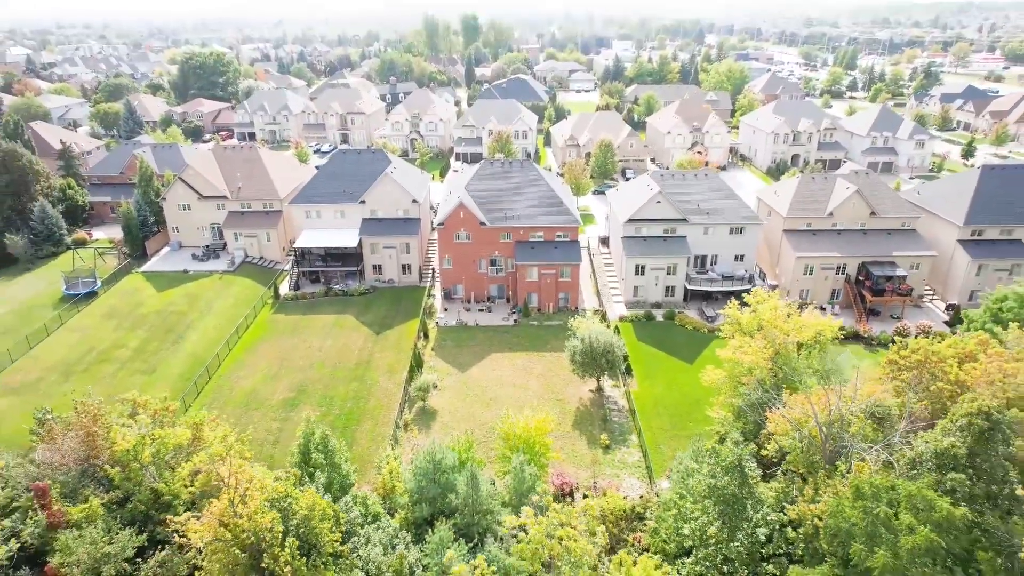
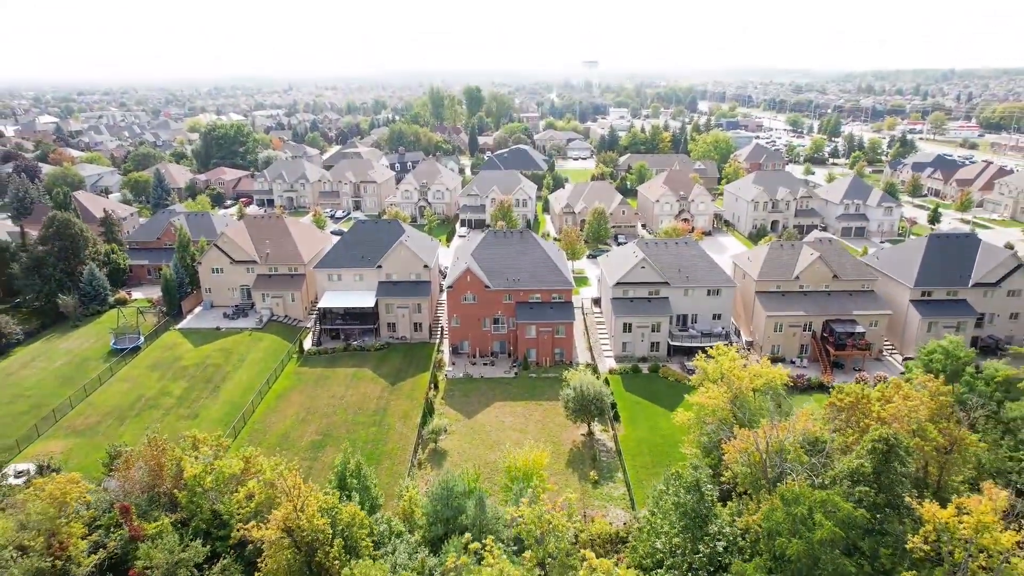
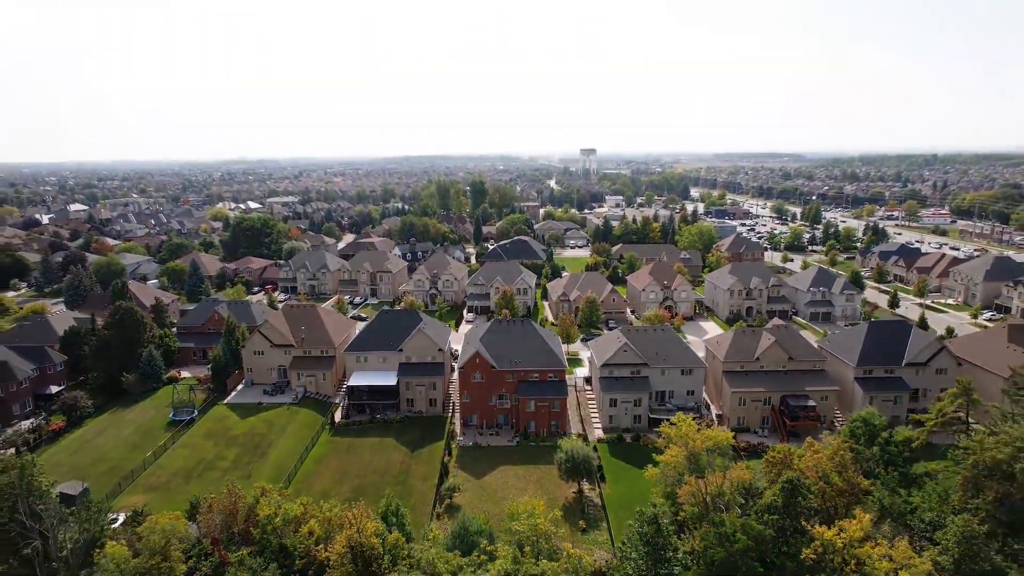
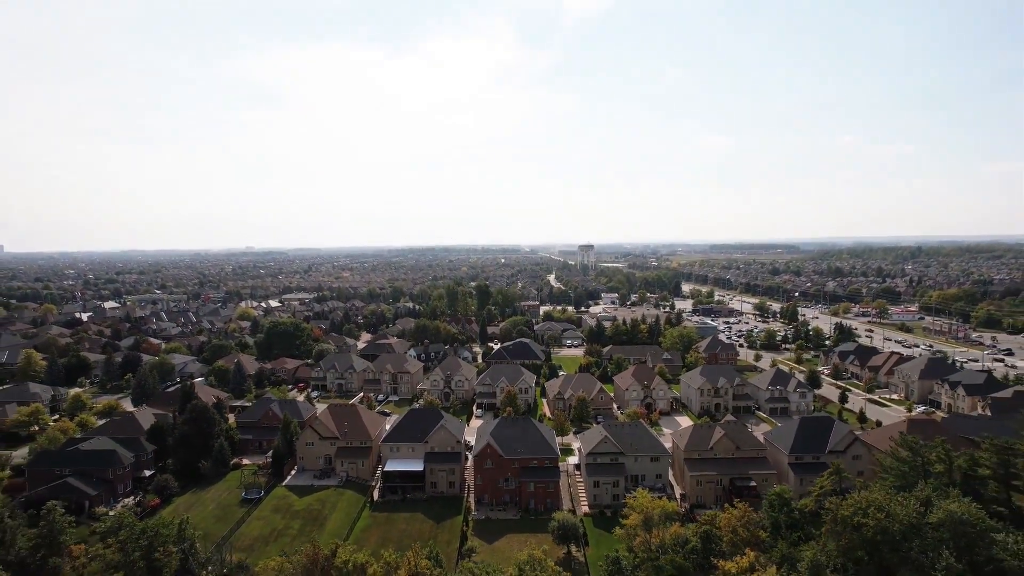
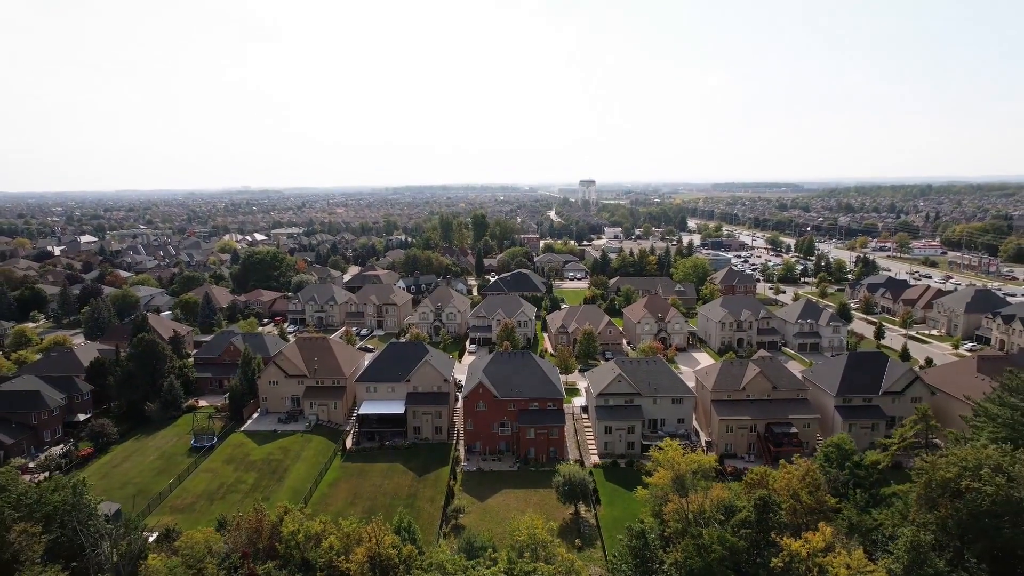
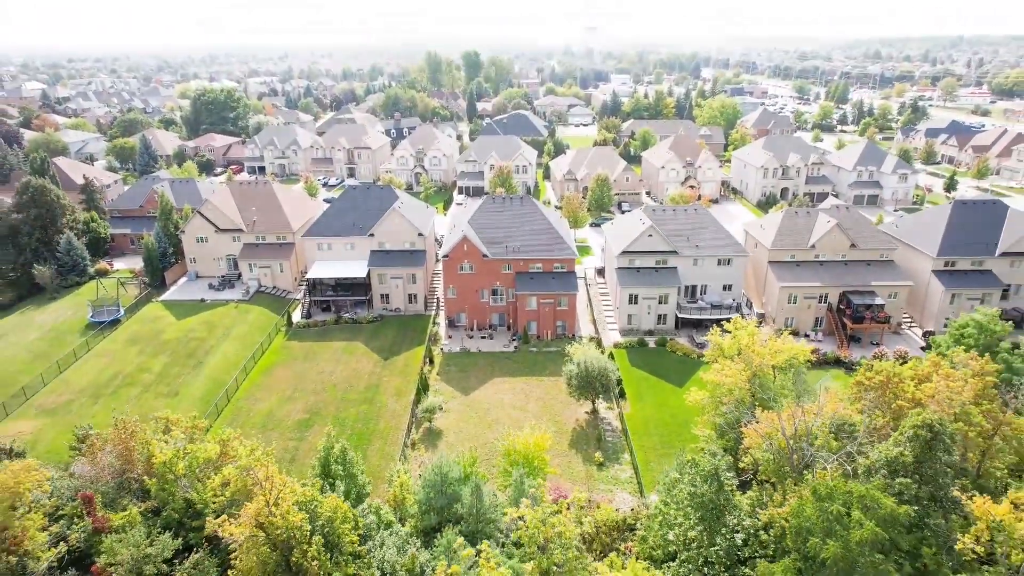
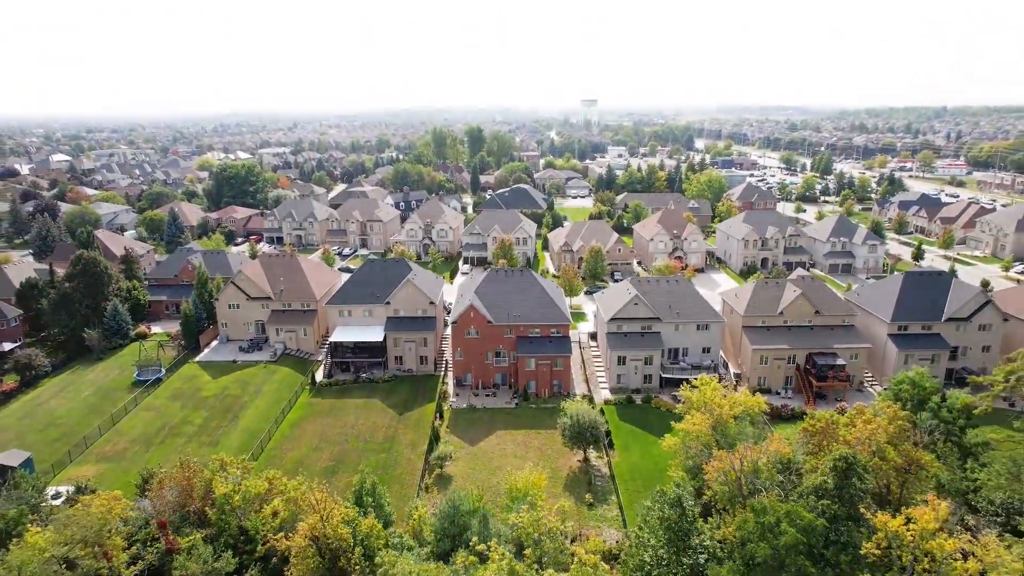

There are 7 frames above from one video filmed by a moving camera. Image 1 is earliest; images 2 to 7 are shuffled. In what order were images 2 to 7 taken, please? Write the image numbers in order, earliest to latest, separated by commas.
6, 2, 7, 3, 5, 4
